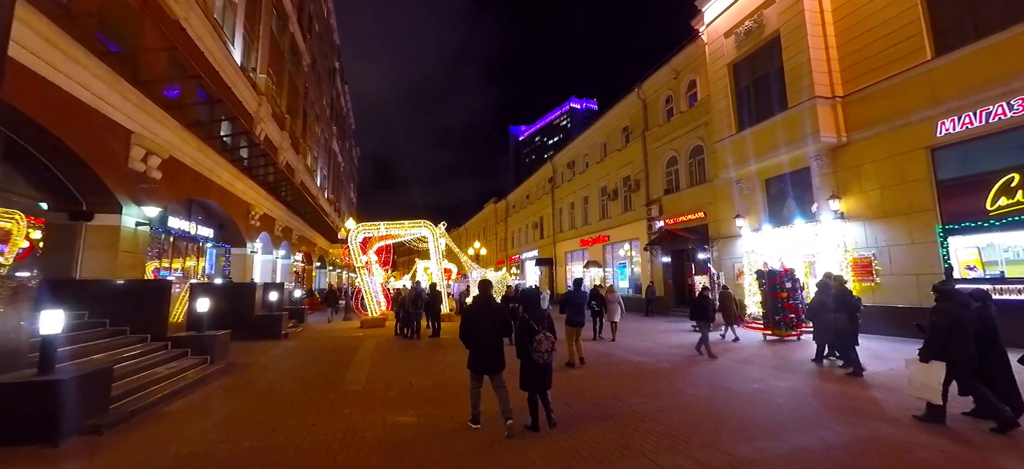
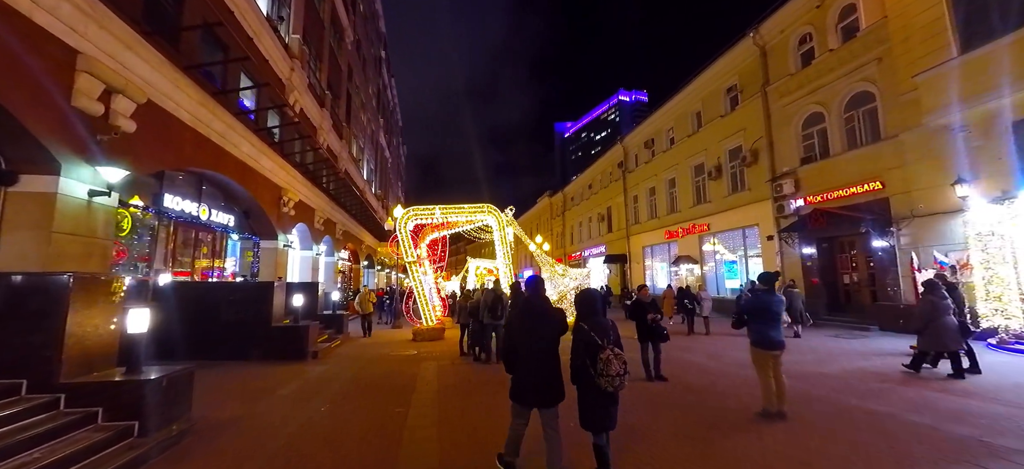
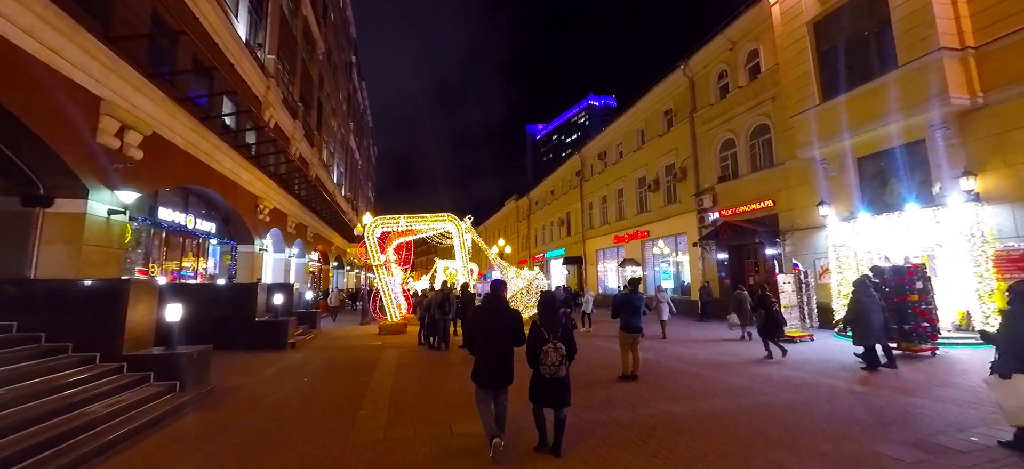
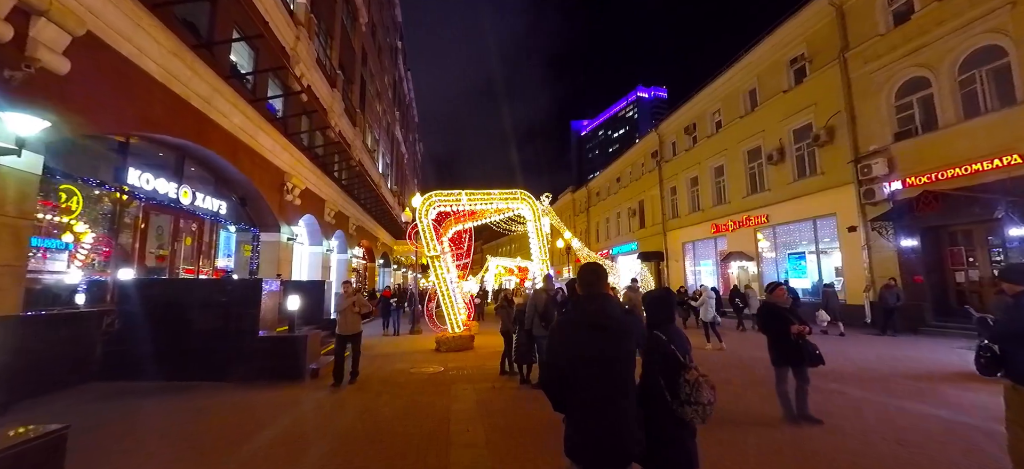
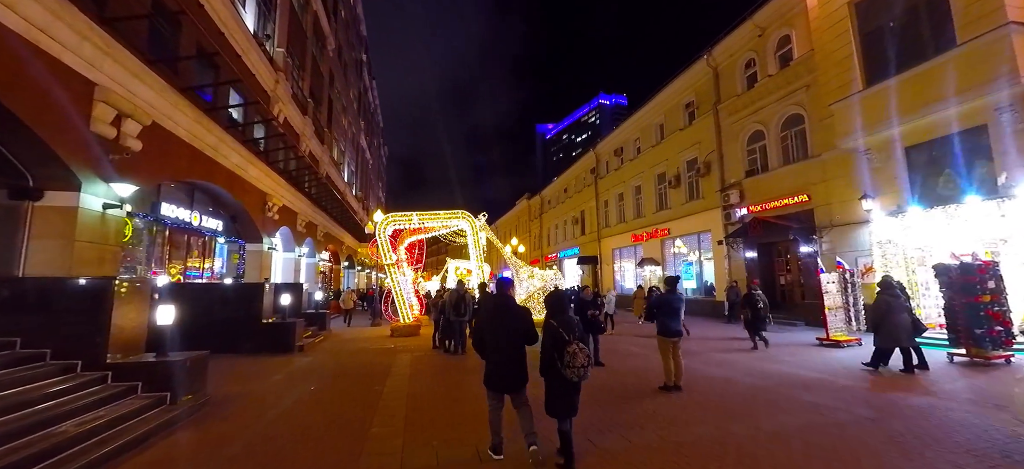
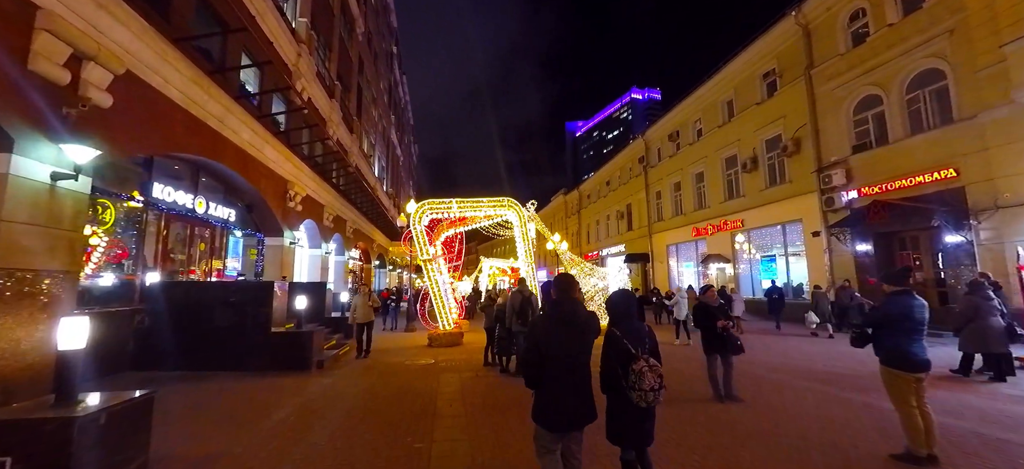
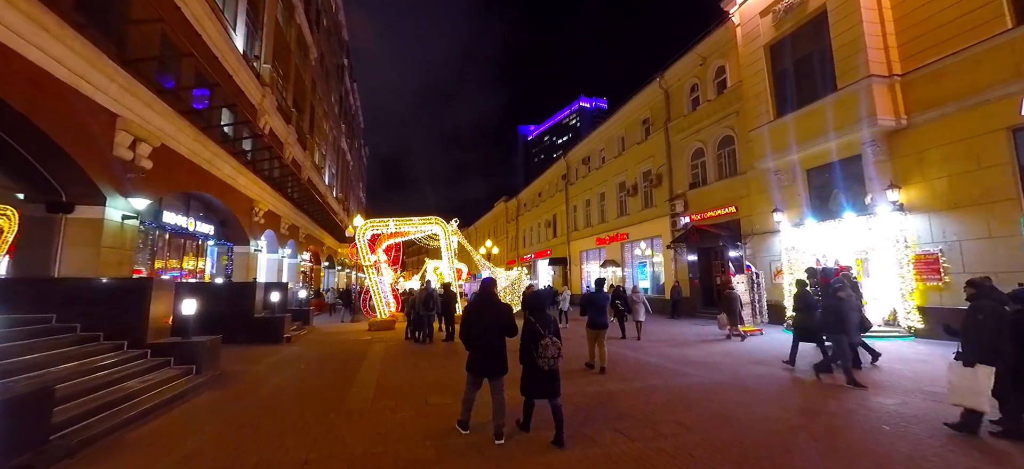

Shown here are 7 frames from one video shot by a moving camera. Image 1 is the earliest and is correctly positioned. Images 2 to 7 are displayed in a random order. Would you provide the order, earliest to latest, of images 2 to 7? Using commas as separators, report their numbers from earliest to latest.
7, 3, 5, 2, 6, 4
